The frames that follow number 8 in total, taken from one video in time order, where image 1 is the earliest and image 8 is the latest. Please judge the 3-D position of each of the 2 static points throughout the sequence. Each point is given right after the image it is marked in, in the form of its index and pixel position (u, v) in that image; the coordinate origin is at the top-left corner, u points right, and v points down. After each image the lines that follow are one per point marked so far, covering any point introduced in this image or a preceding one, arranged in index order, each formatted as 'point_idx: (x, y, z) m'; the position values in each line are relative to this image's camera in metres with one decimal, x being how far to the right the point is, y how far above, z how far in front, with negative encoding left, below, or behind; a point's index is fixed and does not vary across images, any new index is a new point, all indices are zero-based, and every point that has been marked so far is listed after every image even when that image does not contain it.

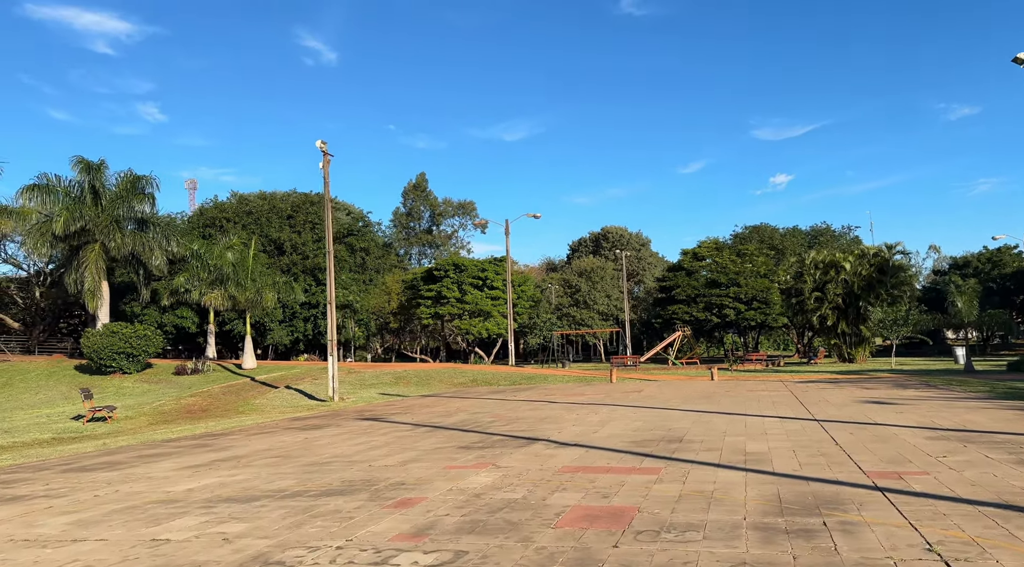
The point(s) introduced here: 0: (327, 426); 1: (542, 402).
0: (-4.0, -3.0, +15.3) m
1: (+0.7, -3.1, +18.6) m
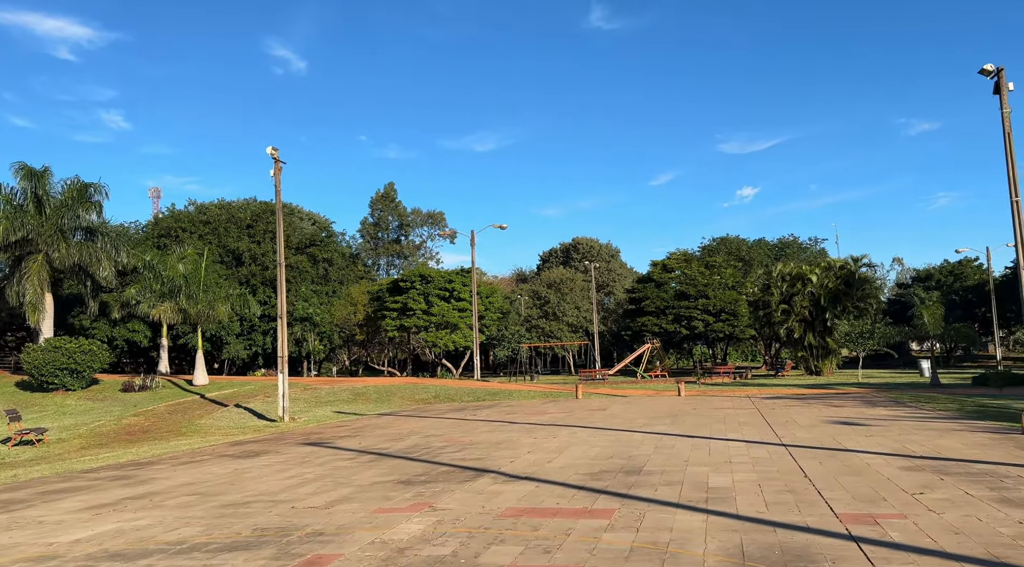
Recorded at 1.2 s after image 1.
0: (-4.9, -3.3, +14.2) m
1: (-0.3, -3.5, +17.7) m
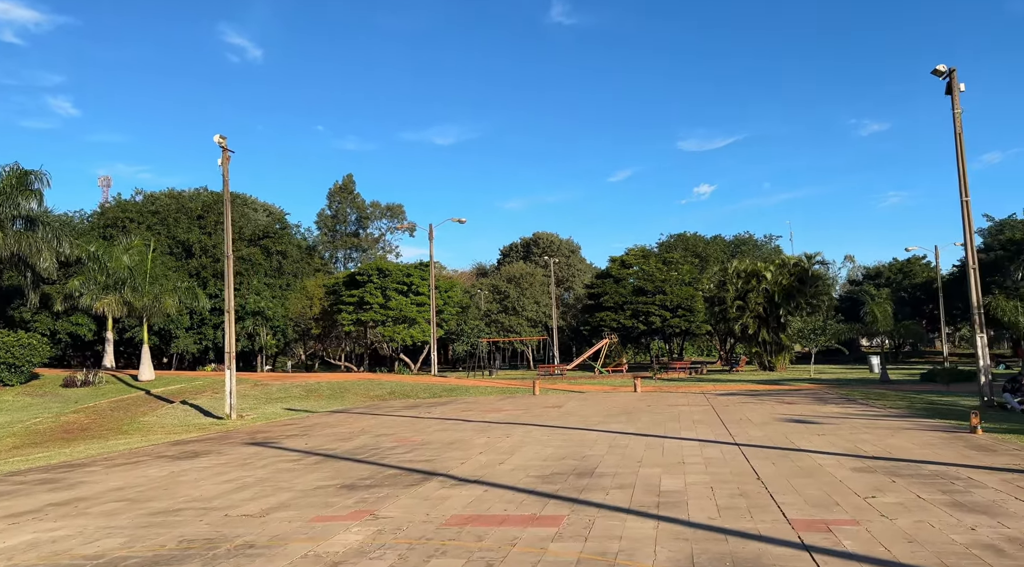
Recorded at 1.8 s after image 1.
0: (-5.8, -3.2, +13.6) m
1: (-1.4, -3.4, +17.4) m
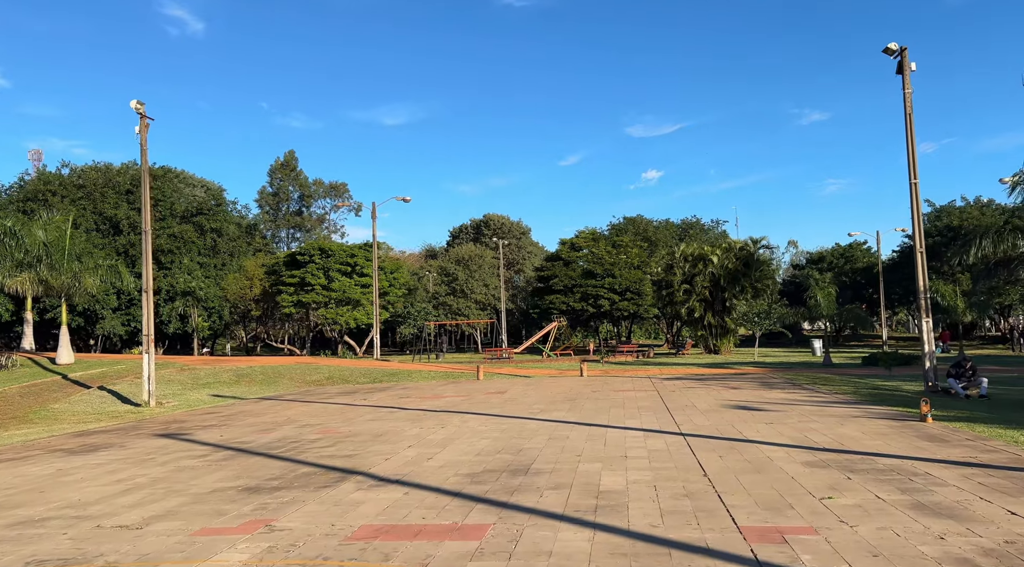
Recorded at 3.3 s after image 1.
0: (-7.0, -2.7, +12.3) m
1: (-2.9, -2.9, +16.4) m
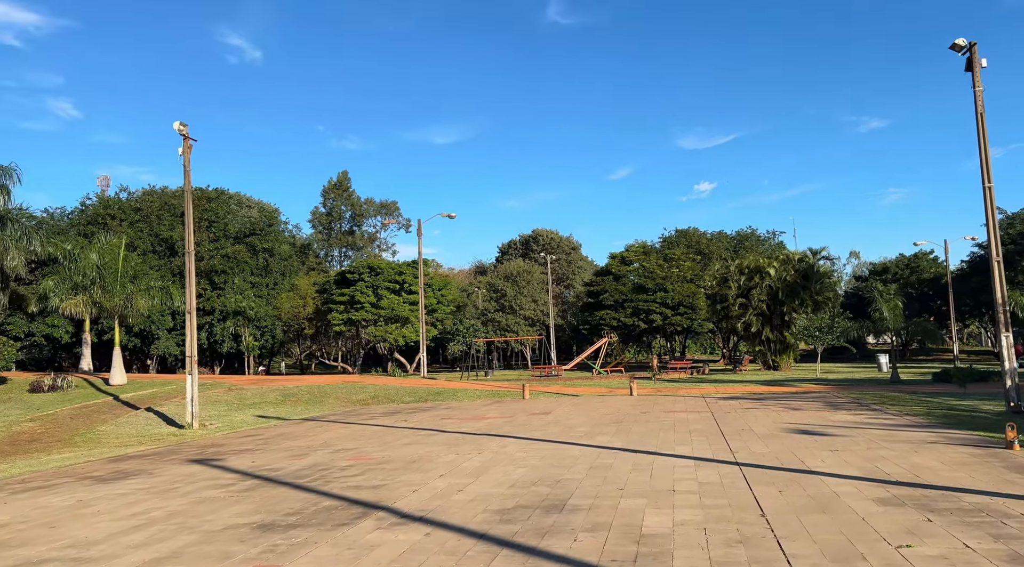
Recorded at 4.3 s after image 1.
0: (-6.3, -3.1, +12.1) m
1: (-1.9, -3.3, +15.8) m
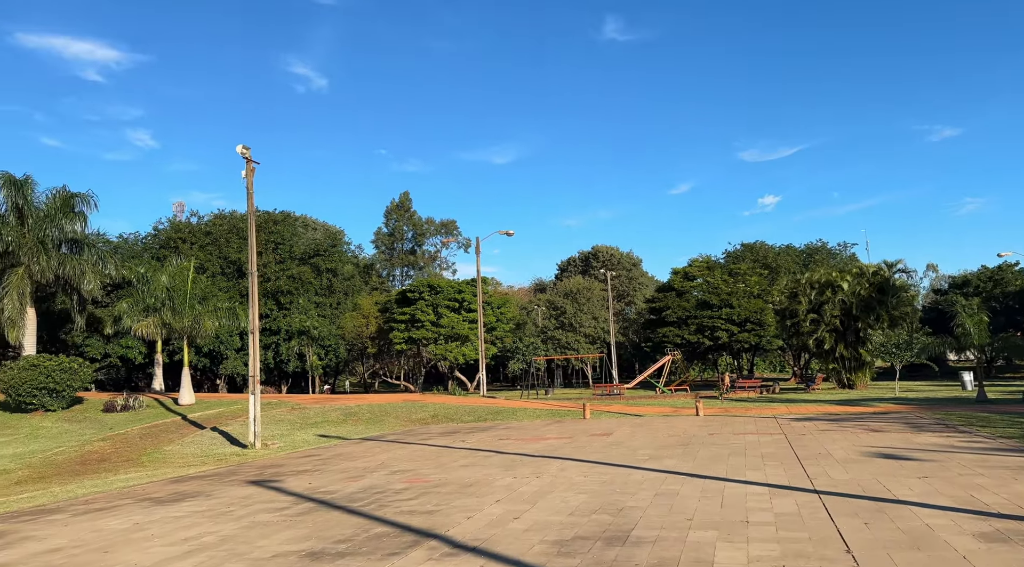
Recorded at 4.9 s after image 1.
0: (-5.3, -3.5, +12.1) m
1: (-0.6, -3.7, +15.5) m
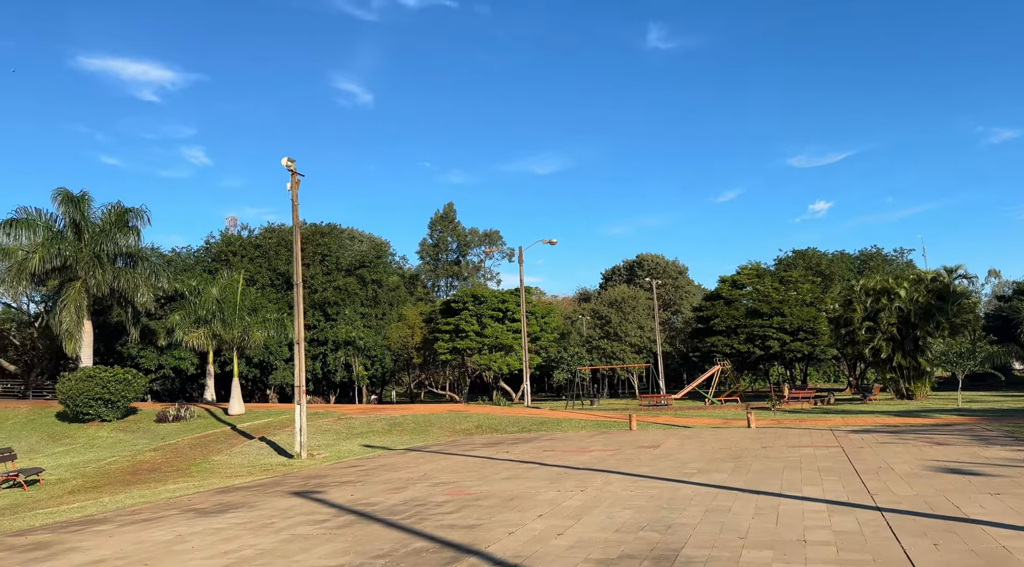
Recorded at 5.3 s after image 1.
0: (-4.5, -3.7, +12.1) m
1: (+0.4, -3.9, +15.2) m
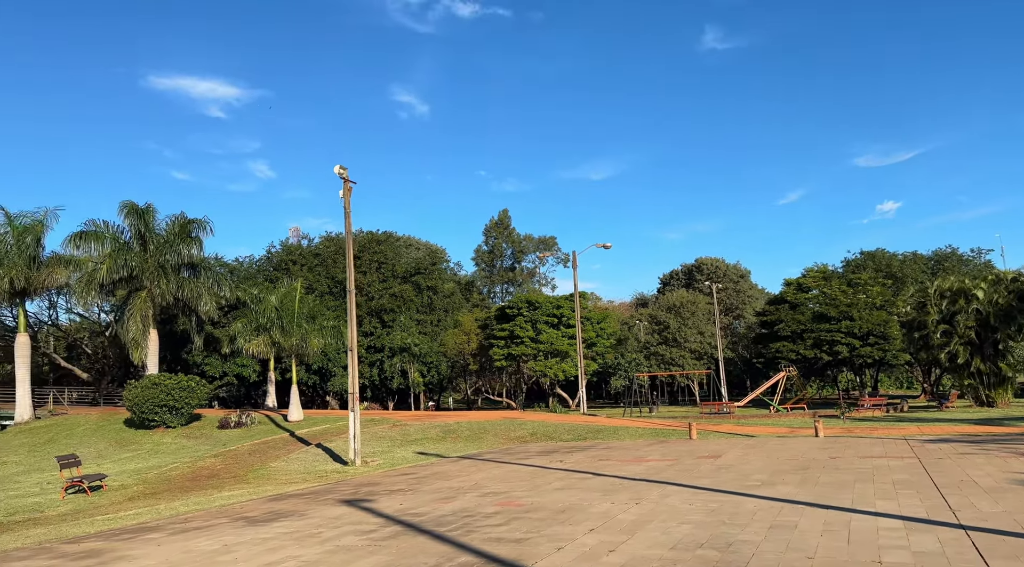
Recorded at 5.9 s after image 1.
0: (-3.7, -3.8, +12.1) m
1: (+1.5, -4.0, +14.7) m
